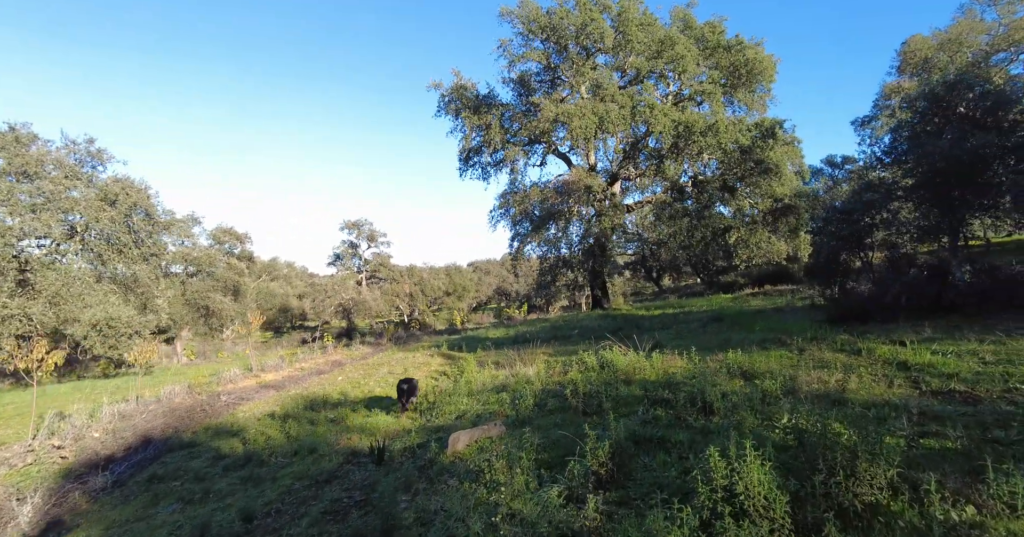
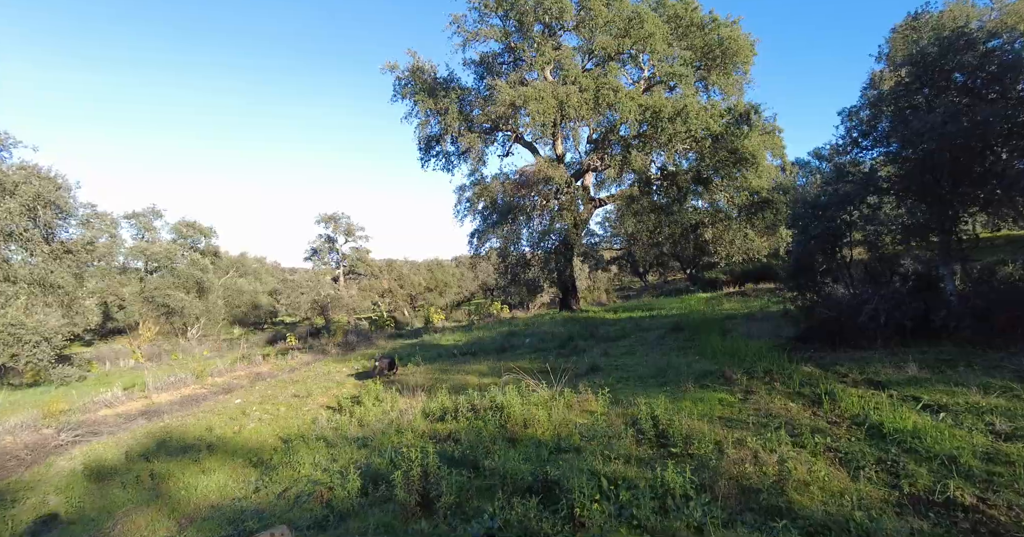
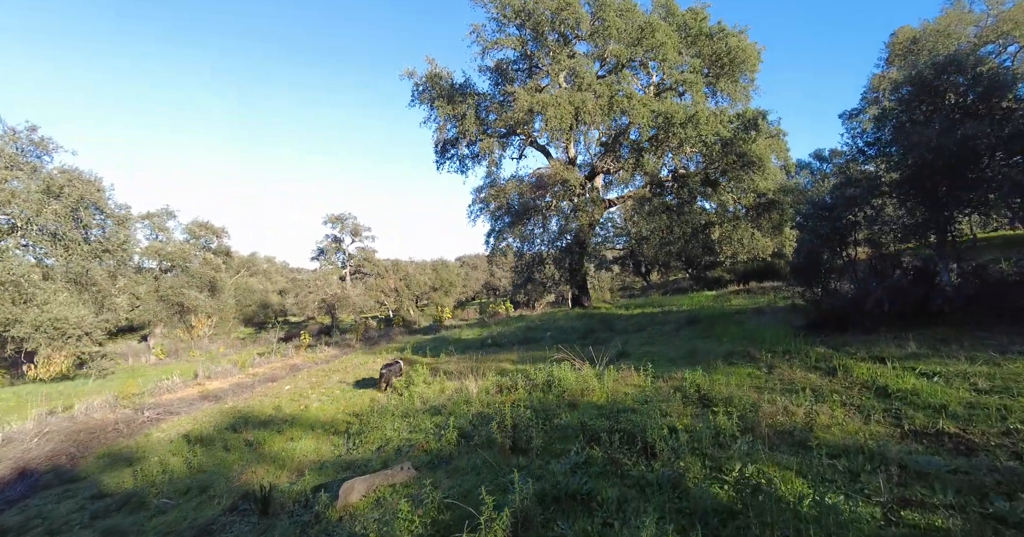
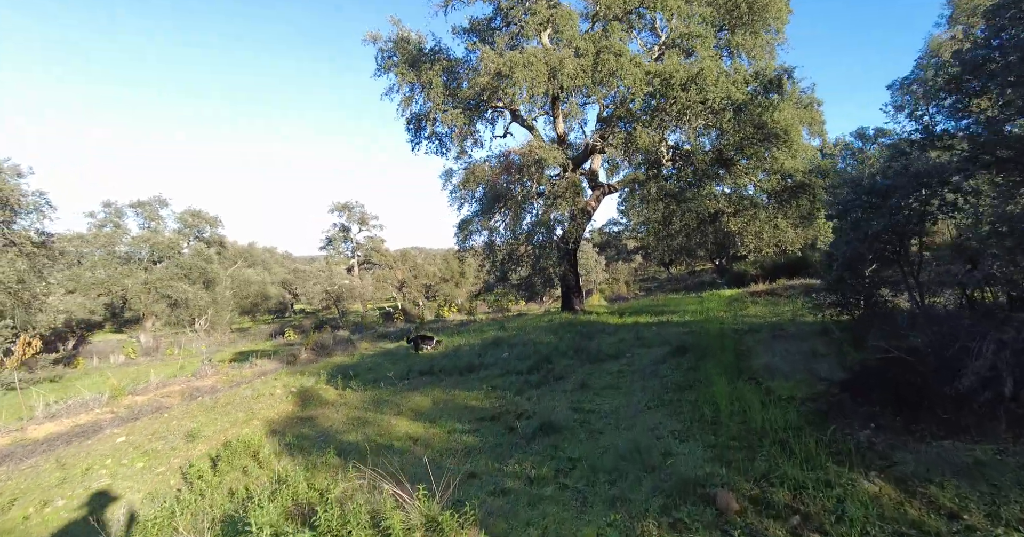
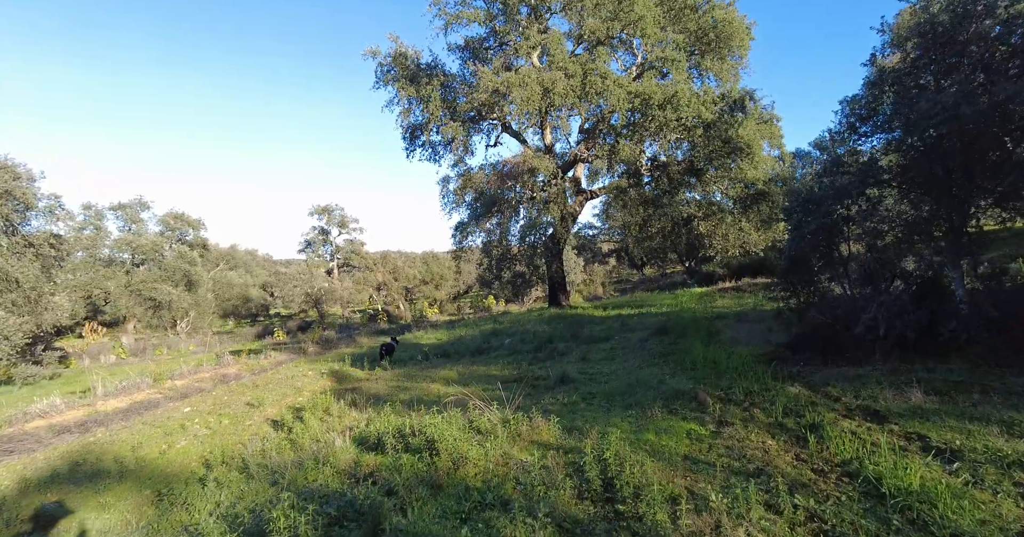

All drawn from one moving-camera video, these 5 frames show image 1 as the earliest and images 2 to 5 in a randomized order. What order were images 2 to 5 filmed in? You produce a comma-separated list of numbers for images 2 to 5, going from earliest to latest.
3, 2, 5, 4
